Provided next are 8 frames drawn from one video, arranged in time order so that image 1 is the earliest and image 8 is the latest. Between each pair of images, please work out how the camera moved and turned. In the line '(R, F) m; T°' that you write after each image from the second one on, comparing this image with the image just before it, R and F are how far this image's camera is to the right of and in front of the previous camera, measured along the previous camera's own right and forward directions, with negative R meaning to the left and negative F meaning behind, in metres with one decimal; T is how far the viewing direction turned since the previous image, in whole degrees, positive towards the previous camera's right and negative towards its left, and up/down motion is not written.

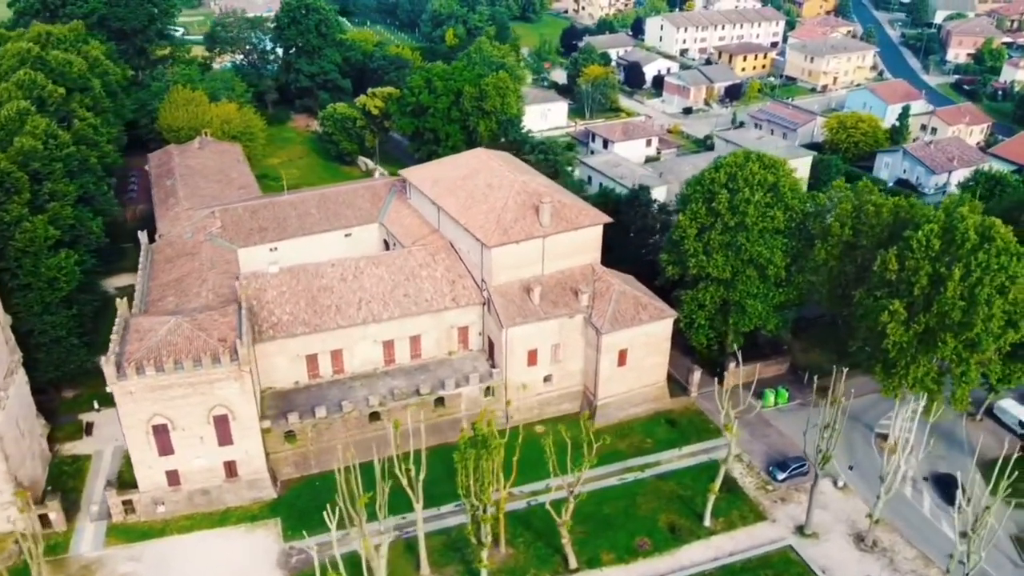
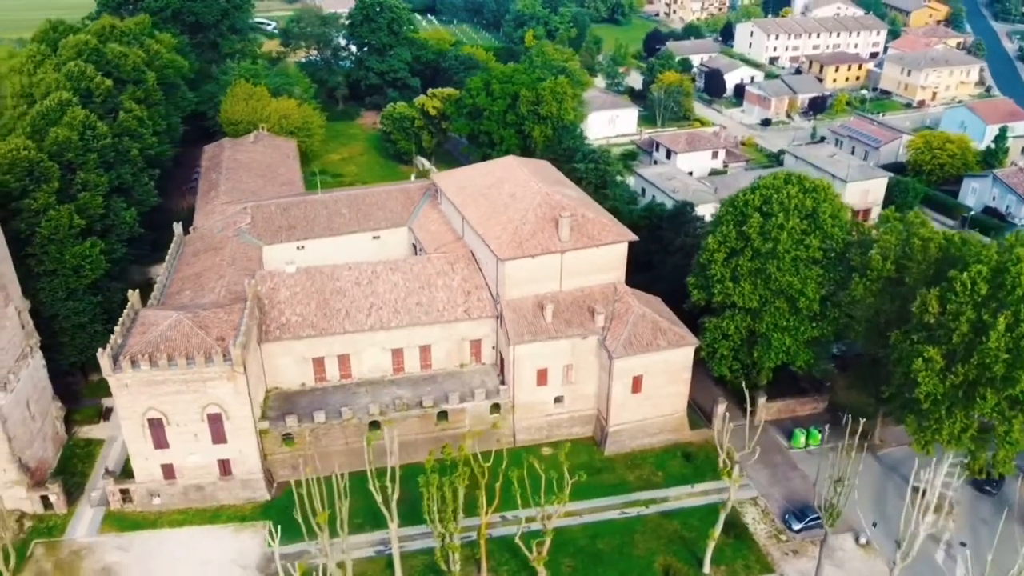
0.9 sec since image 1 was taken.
(+4.1, +1.8) m; -7°
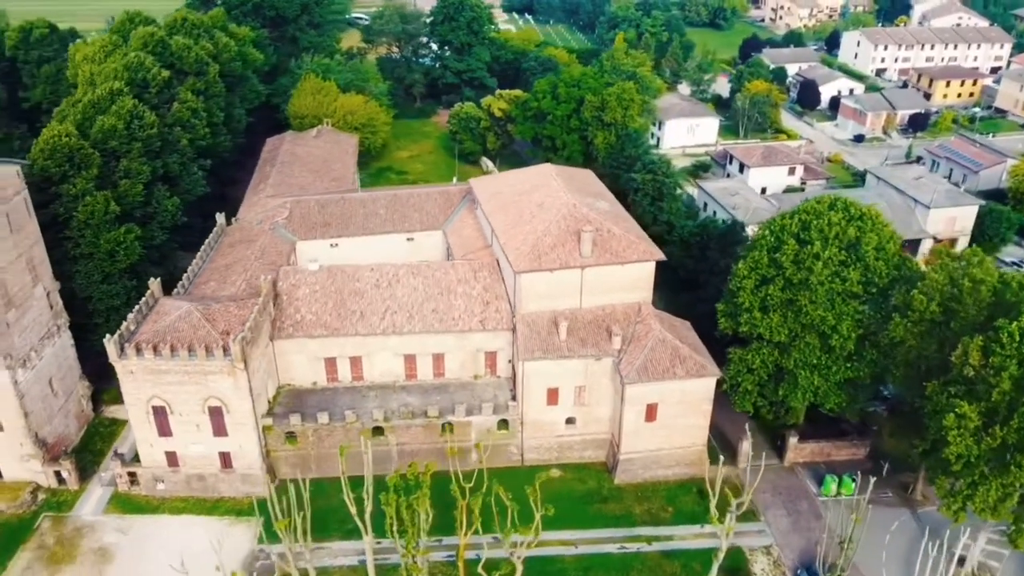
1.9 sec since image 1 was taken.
(+4.2, +1.7) m; -7°
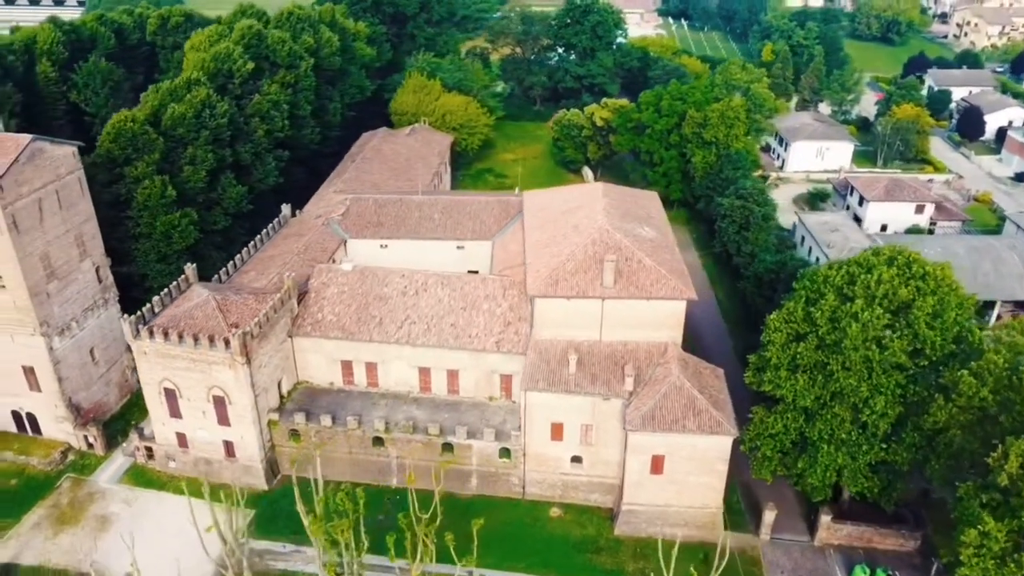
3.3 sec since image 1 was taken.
(+6.7, +2.7) m; -11°
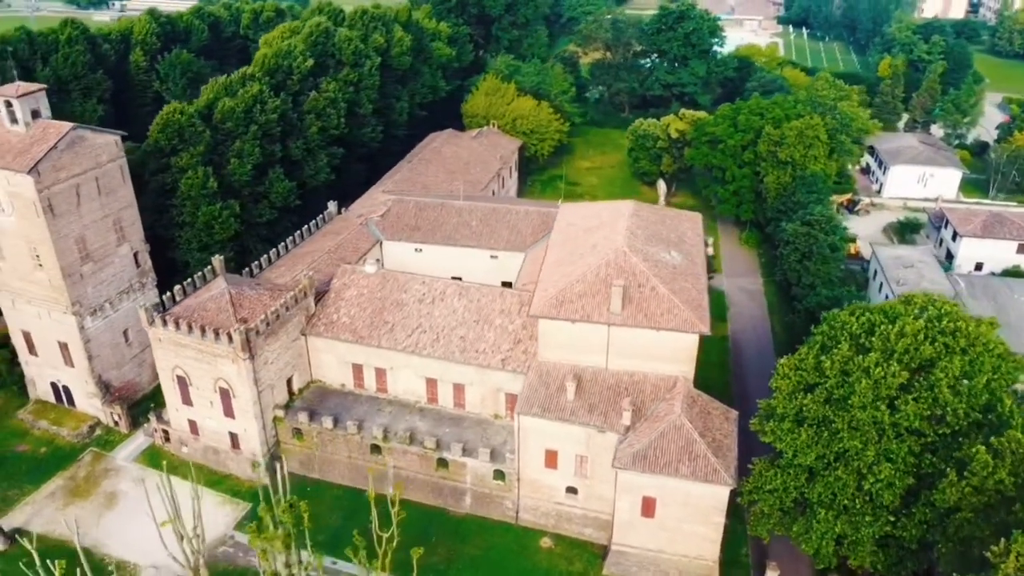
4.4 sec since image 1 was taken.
(+5.0, +1.8) m; -8°
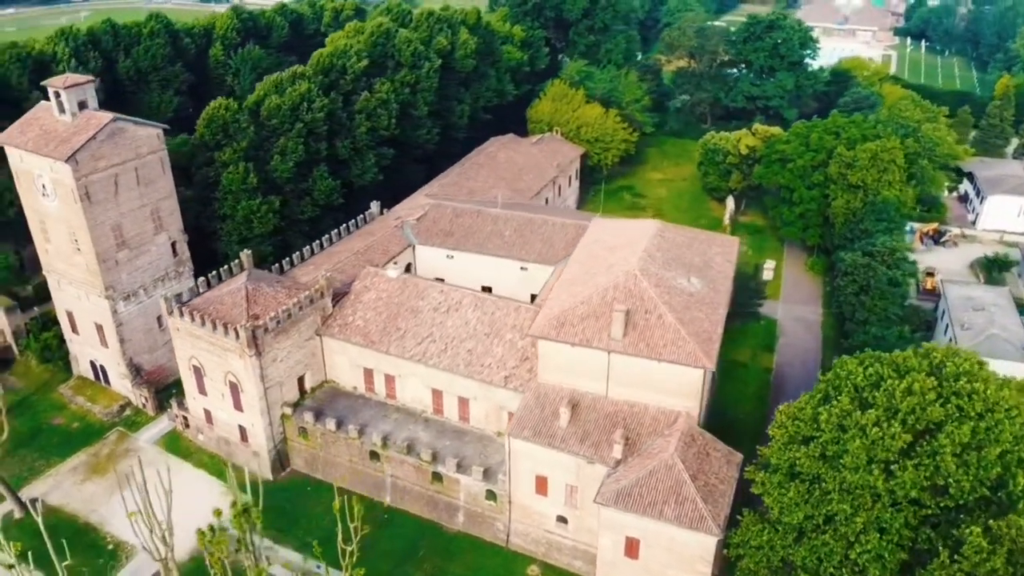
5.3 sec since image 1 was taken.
(+4.4, +1.5) m; -8°
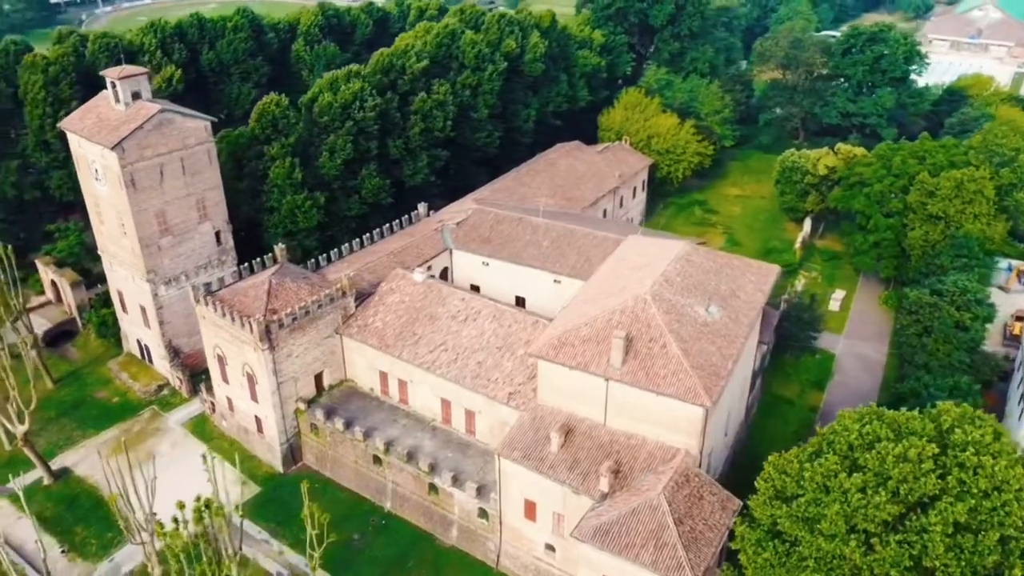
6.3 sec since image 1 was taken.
(+4.4, +1.4) m; -8°
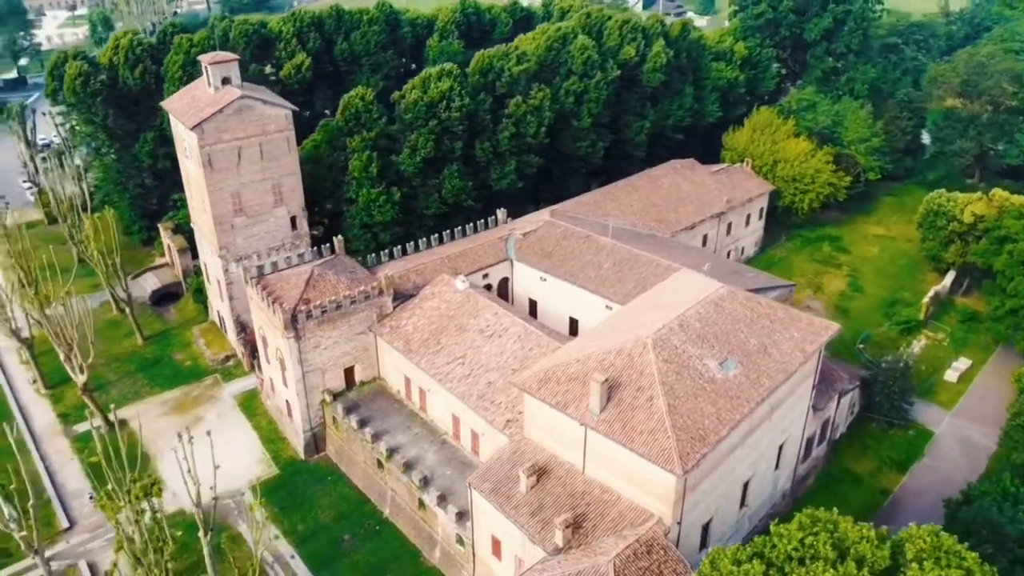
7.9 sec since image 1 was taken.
(+7.4, +2.8) m; -13°
